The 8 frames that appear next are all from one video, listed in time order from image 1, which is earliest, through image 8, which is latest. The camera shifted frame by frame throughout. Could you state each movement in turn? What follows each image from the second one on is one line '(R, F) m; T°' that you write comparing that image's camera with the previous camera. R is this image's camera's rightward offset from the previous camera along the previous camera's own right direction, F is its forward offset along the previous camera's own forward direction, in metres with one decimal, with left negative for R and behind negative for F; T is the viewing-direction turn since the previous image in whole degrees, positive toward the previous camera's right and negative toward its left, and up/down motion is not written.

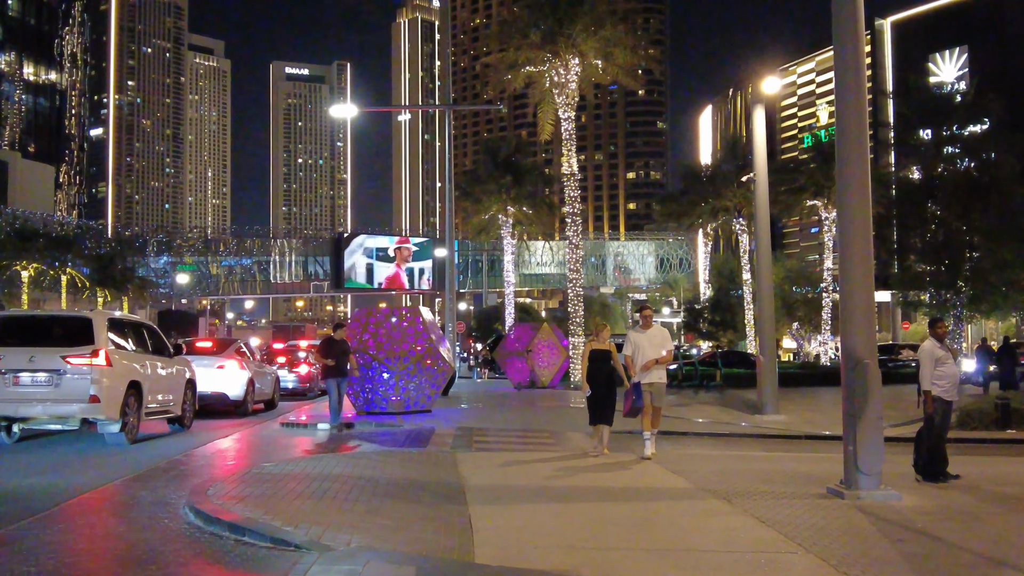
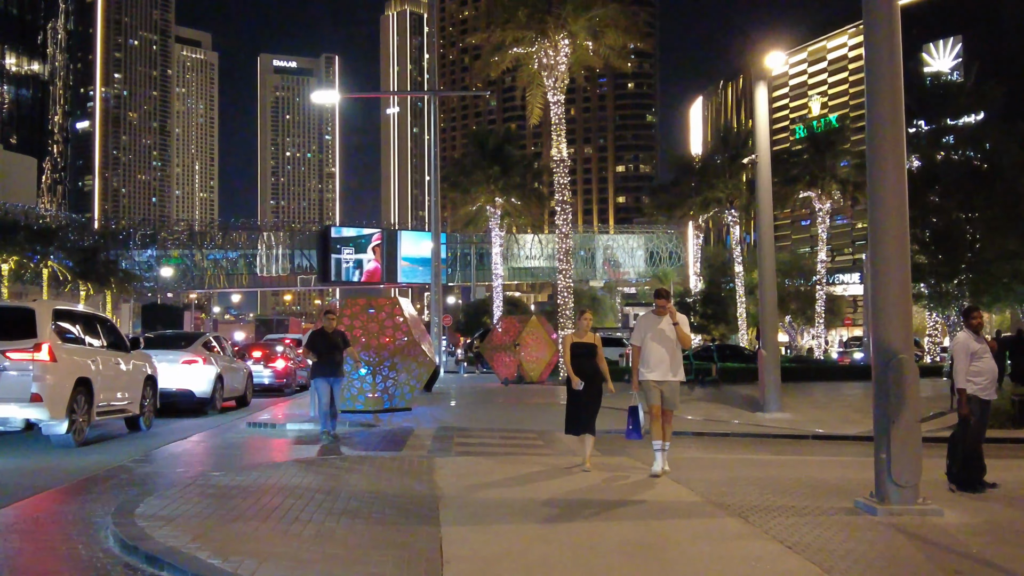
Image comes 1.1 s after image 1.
(+0.1, +1.2) m; +1°
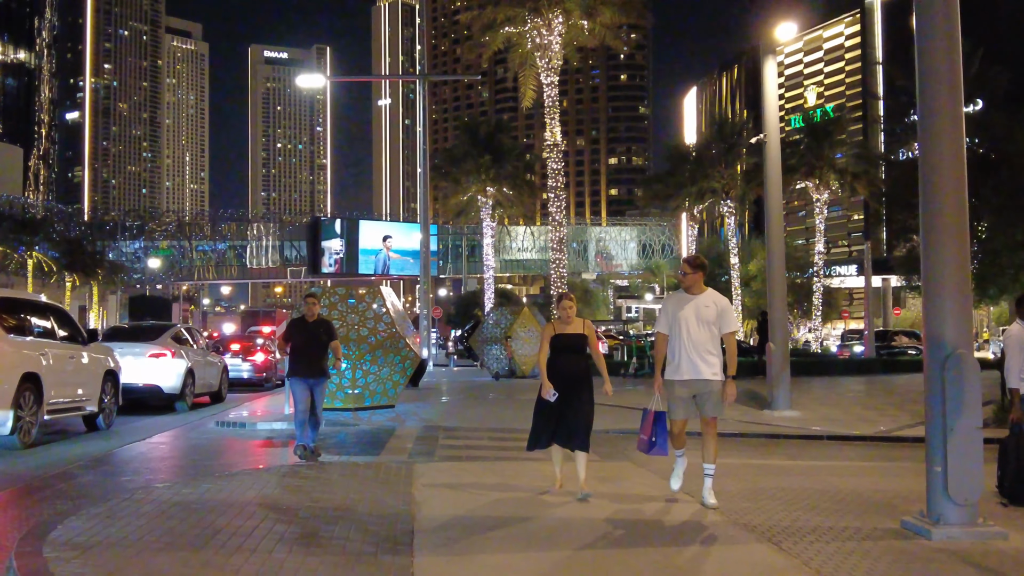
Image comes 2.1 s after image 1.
(0.0, +1.2) m; 0°
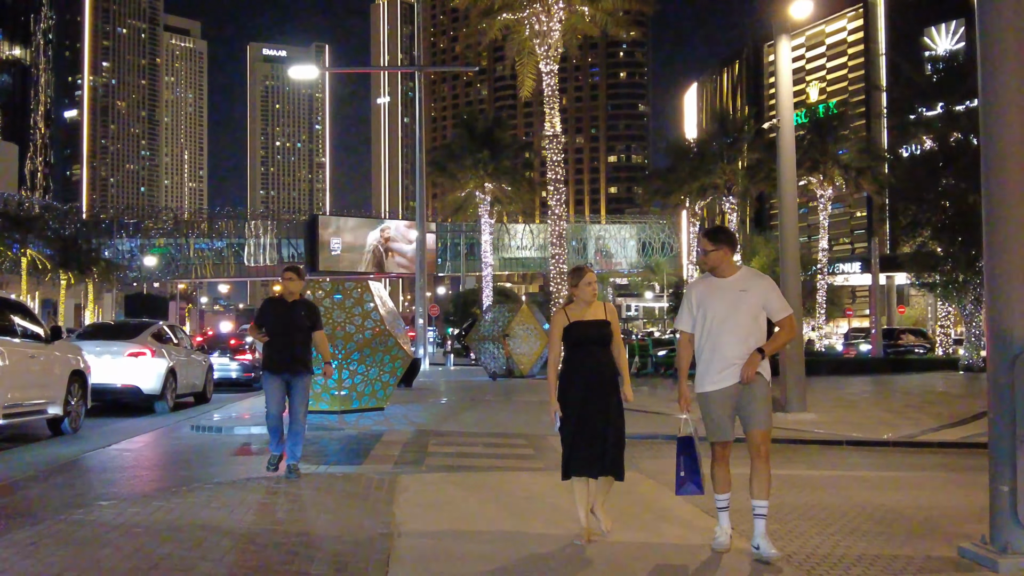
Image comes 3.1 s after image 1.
(0.0, +1.0) m; 0°
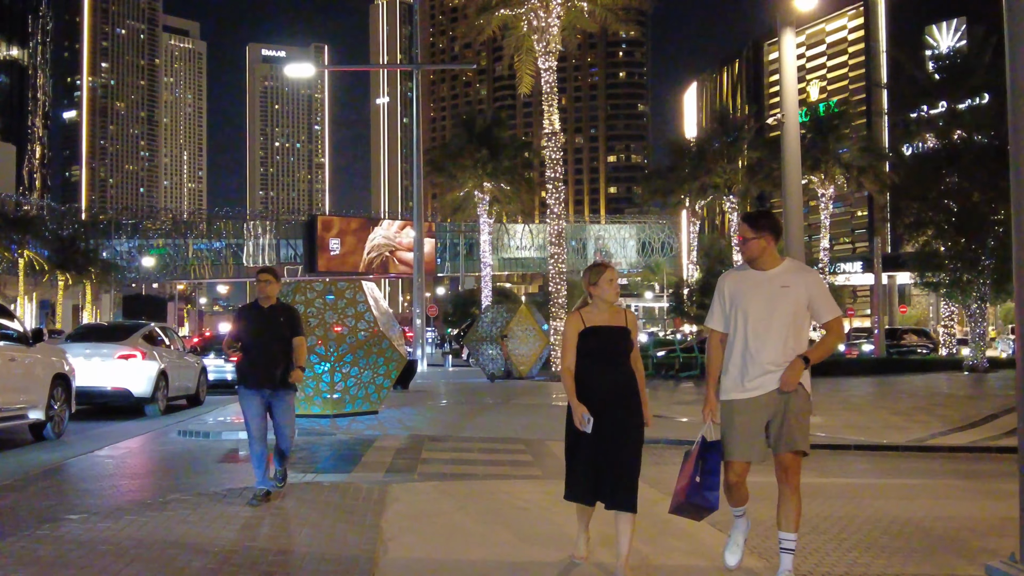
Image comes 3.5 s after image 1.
(0.0, +0.4) m; 0°
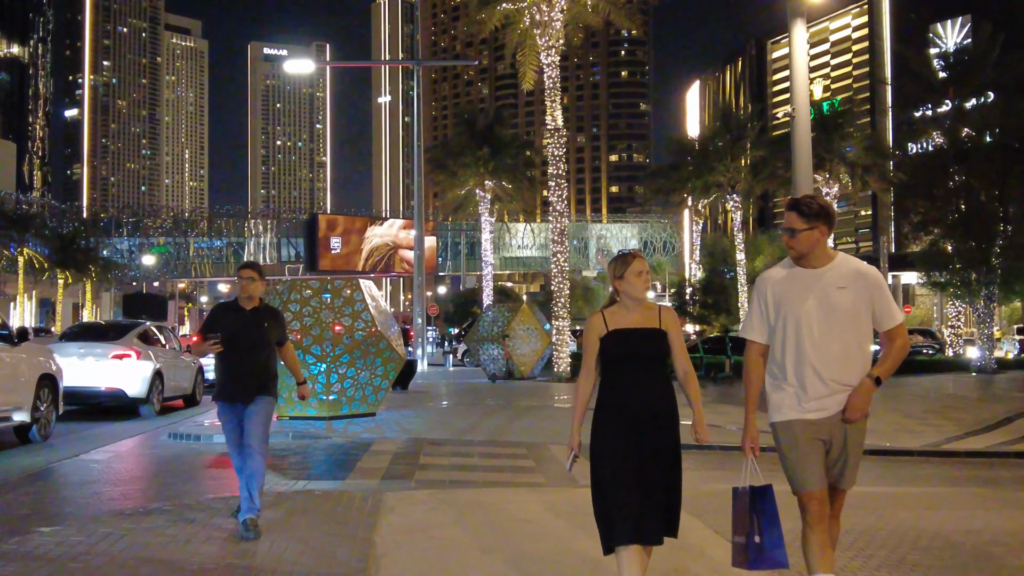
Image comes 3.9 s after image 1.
(0.0, +0.4) m; 0°
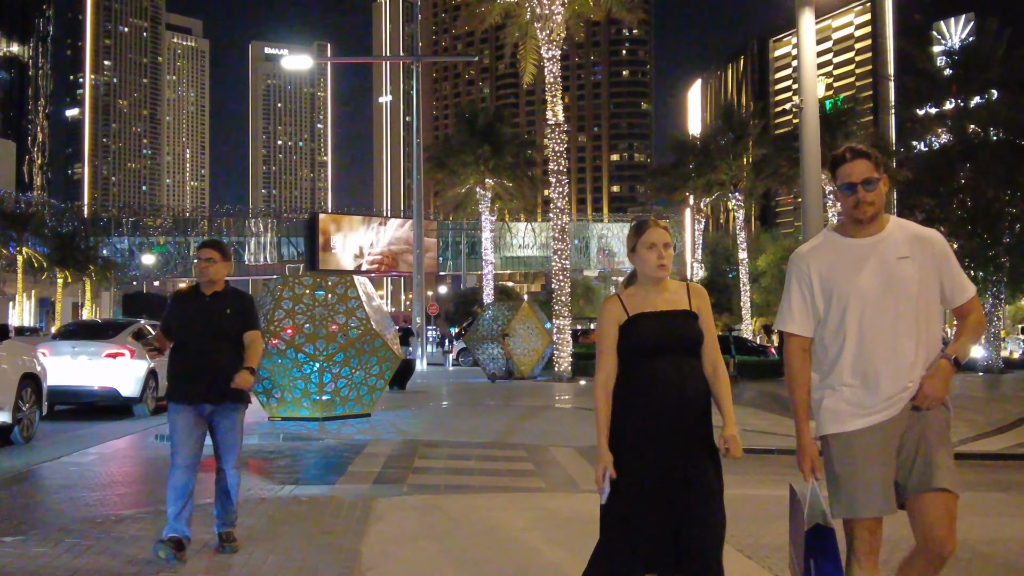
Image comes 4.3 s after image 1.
(0.0, +0.4) m; 0°
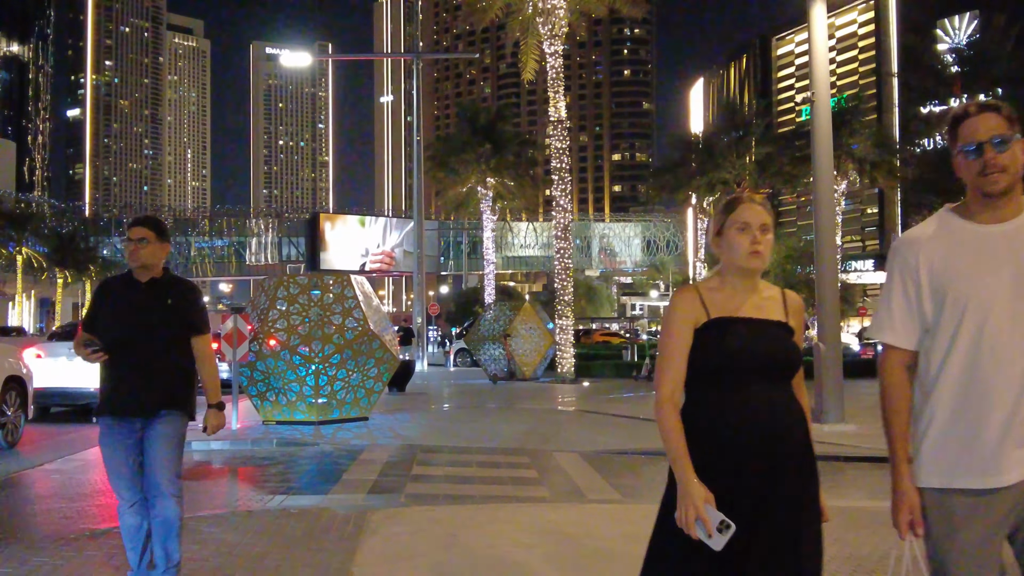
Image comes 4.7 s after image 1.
(0.0, +0.4) m; 0°
